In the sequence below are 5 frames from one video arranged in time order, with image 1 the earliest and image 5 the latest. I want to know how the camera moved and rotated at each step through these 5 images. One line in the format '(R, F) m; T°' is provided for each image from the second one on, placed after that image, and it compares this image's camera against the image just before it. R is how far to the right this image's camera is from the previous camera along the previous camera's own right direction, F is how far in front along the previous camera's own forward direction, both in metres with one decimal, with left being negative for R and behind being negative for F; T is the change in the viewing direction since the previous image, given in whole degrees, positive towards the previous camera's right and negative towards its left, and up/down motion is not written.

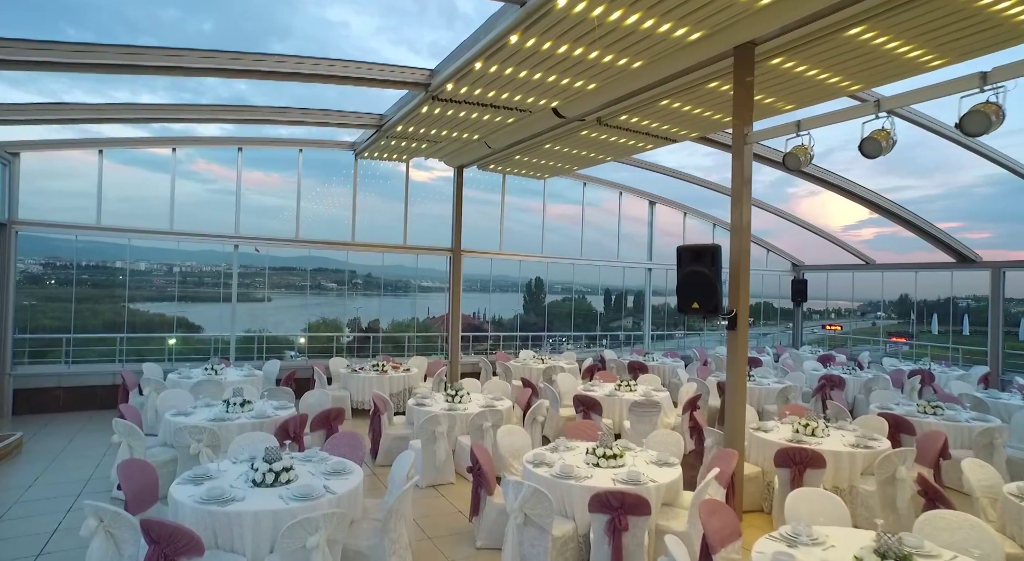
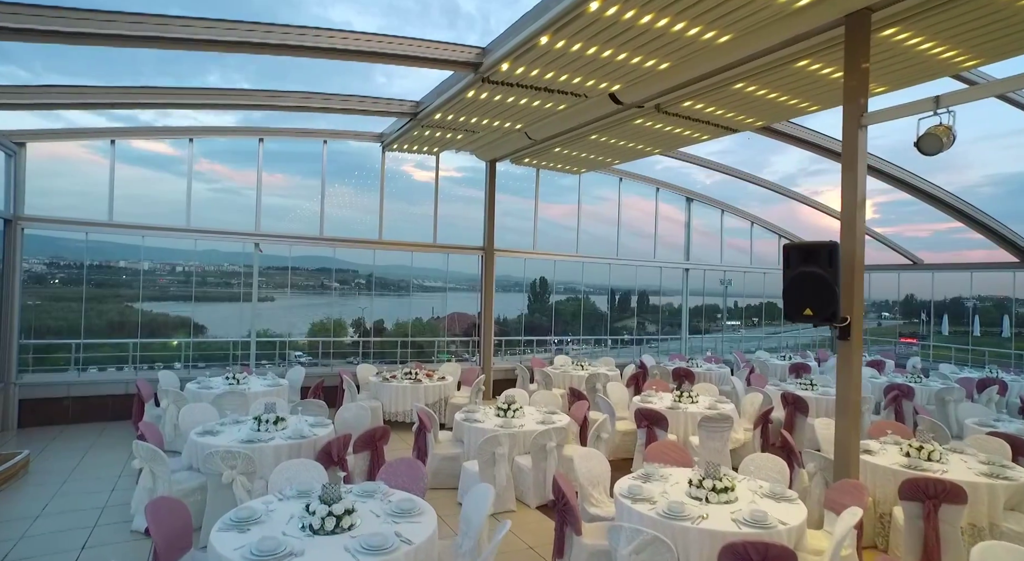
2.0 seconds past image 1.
(-0.7, +0.9) m; 0°
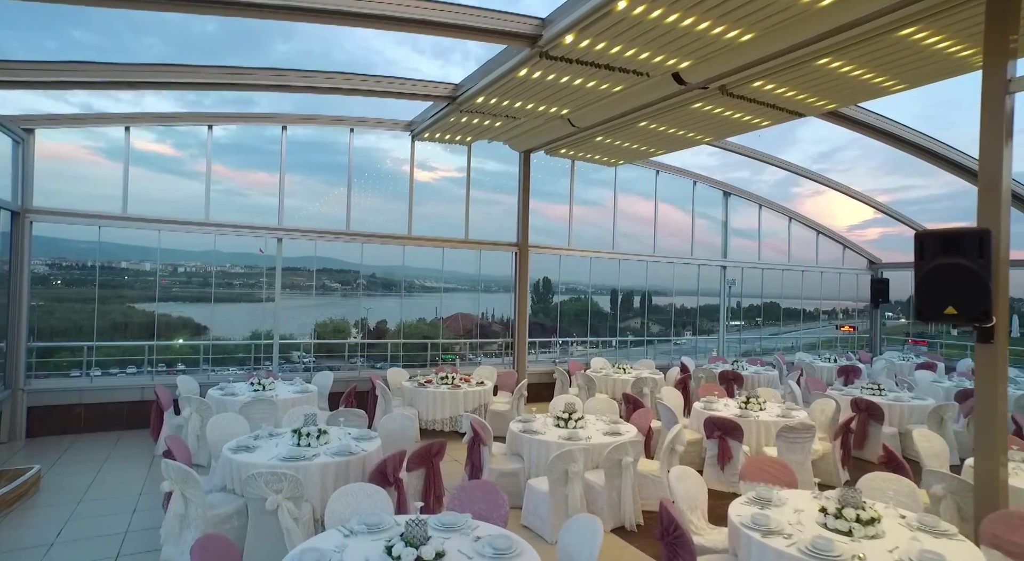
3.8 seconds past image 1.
(-0.7, +0.8) m; 0°
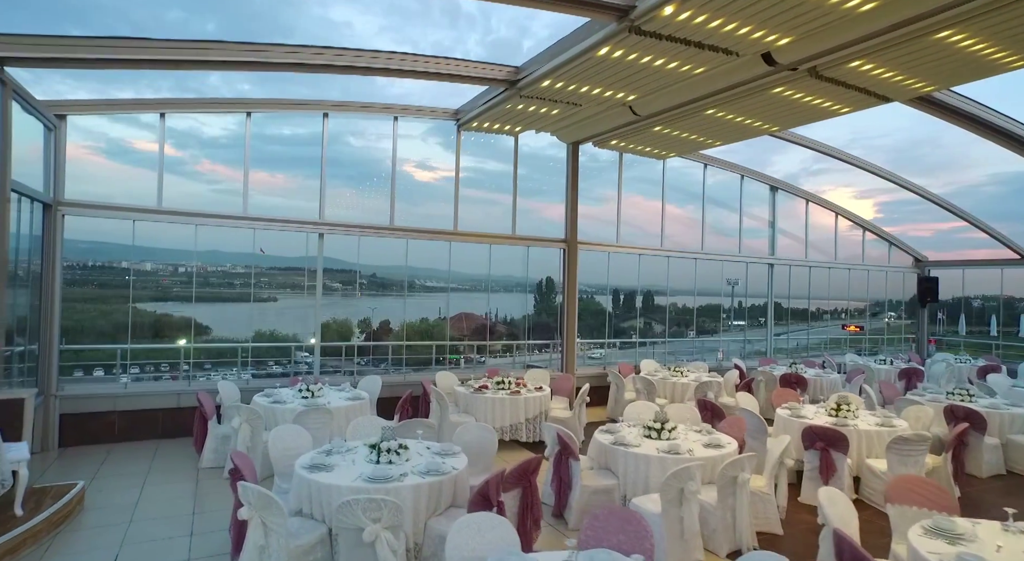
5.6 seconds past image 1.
(-0.9, +0.7) m; 0°
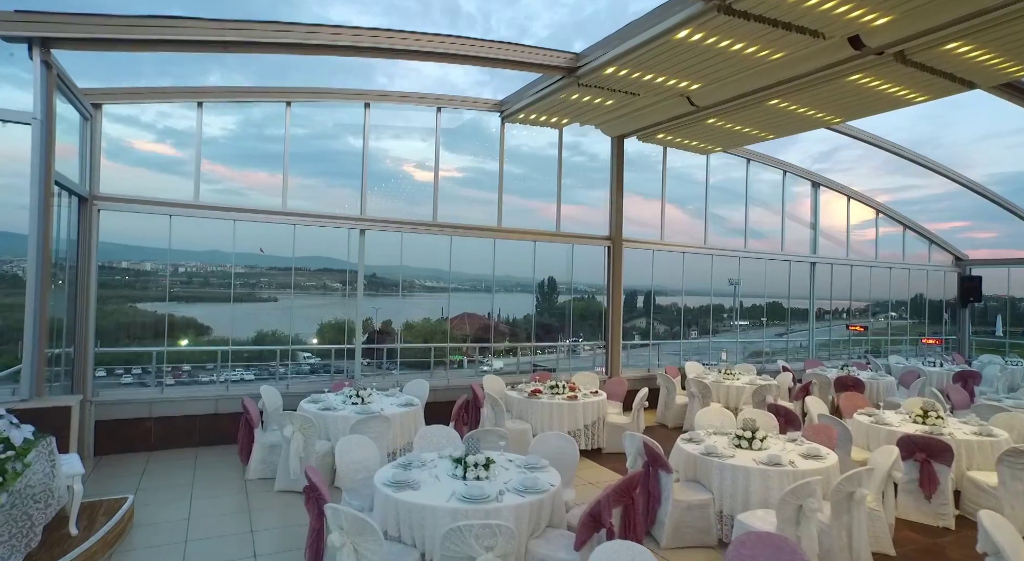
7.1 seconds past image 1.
(-0.8, +0.5) m; 0°
